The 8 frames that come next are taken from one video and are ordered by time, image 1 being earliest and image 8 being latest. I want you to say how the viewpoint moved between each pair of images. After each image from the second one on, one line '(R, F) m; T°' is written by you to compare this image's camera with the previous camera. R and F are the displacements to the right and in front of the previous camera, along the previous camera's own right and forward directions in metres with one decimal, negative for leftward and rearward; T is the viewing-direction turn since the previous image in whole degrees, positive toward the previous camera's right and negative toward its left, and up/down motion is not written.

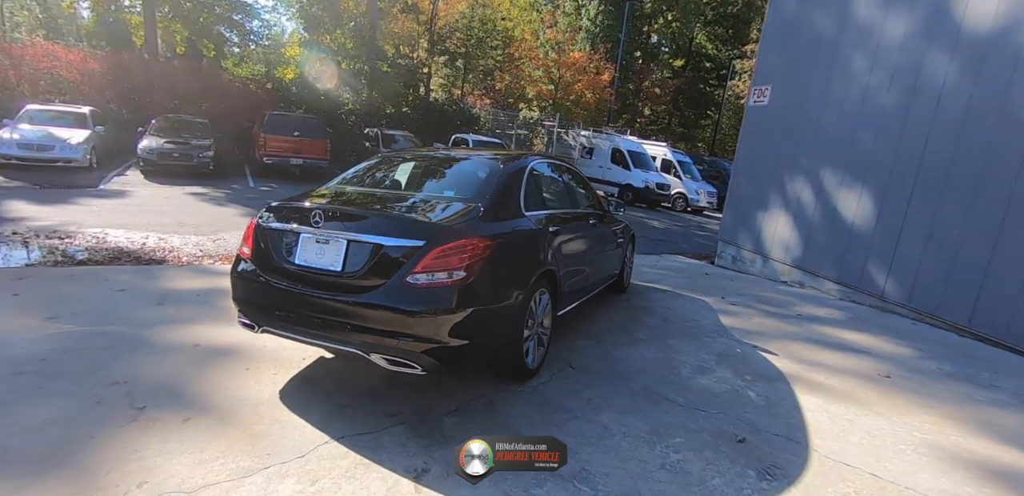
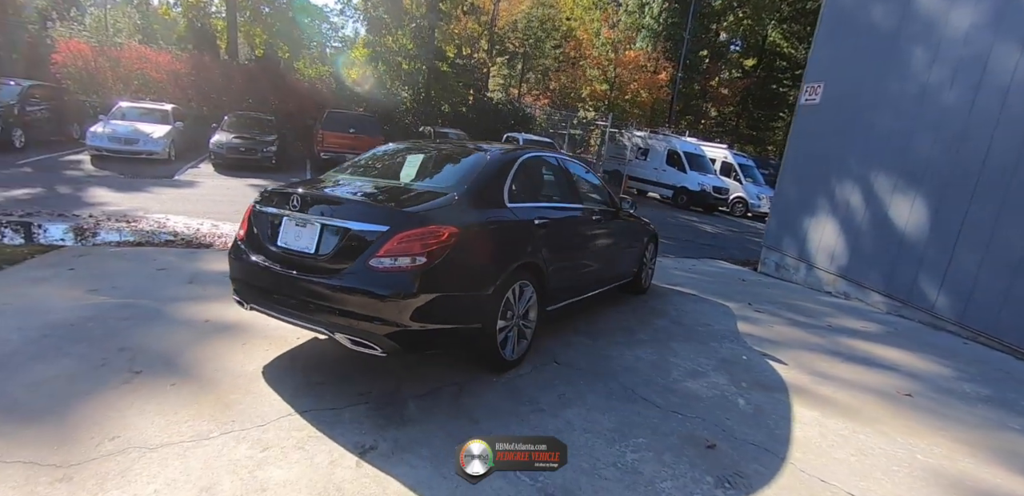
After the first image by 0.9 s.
(+0.6, 0.0) m; -7°
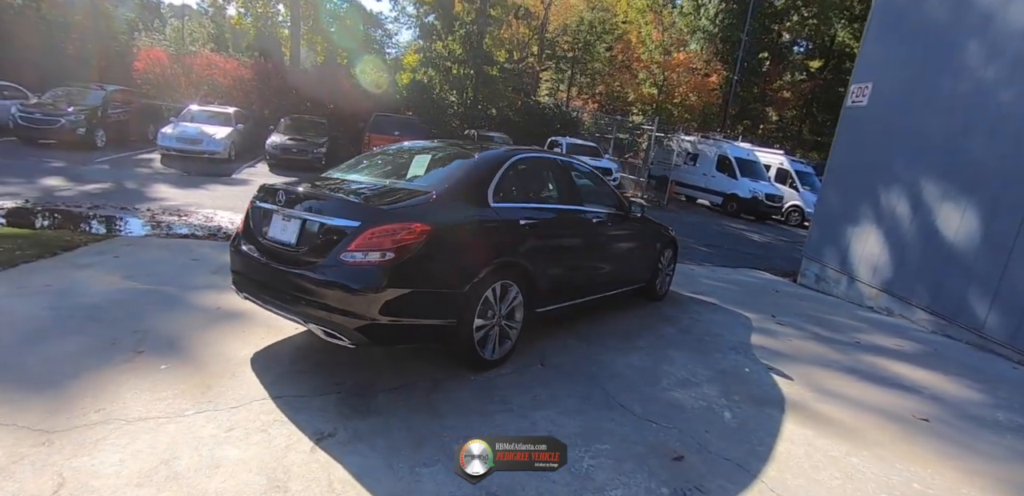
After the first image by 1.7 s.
(+0.5, 0.0) m; -6°
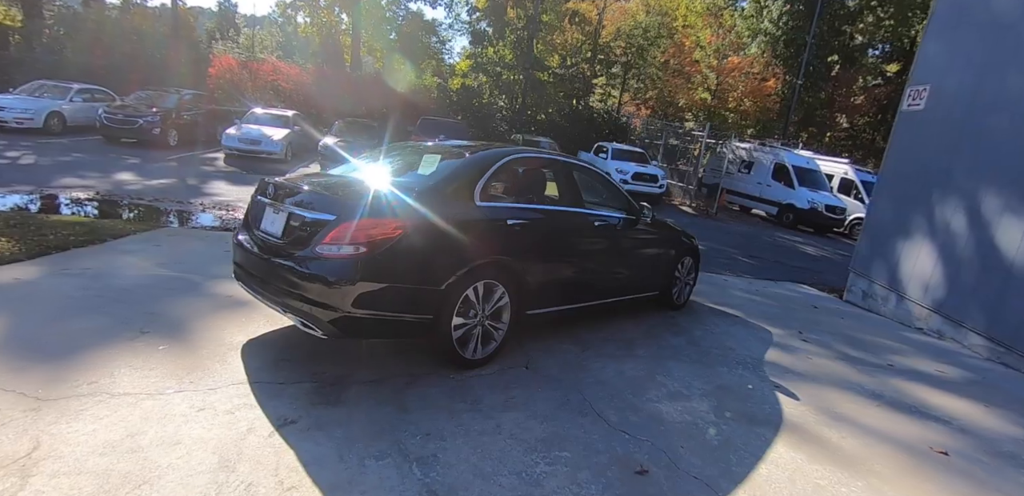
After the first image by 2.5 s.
(+0.5, +0.1) m; -7°
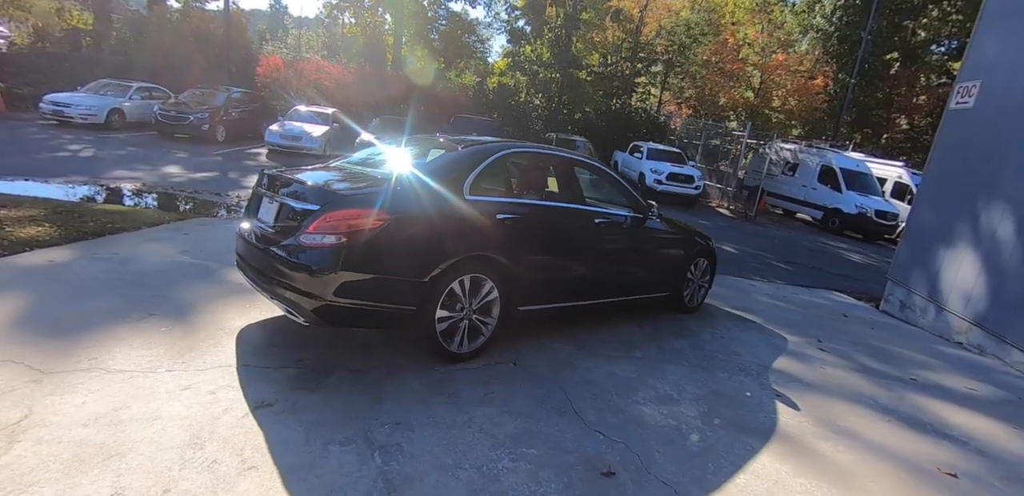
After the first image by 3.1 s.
(+0.4, 0.0) m; -5°
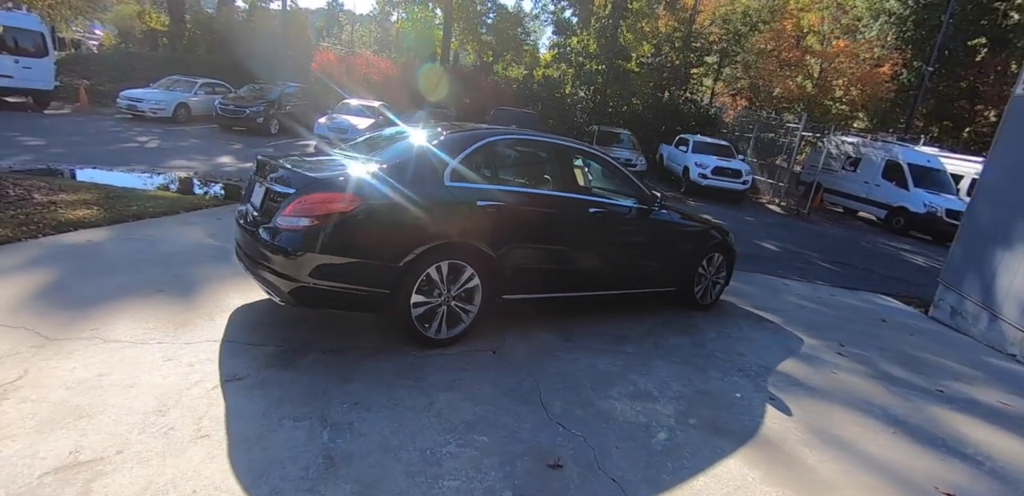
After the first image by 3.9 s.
(+0.5, +0.1) m; -6°
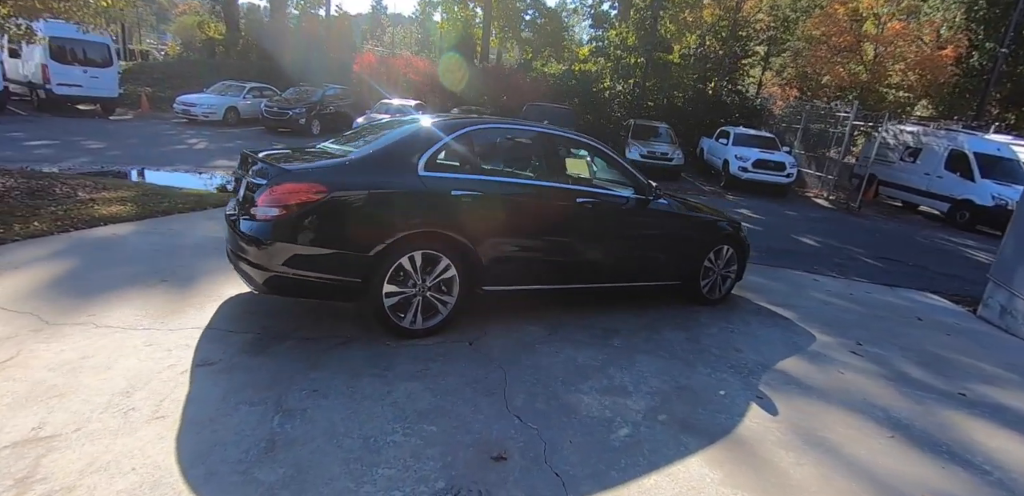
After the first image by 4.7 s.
(+0.5, +0.1) m; -6°
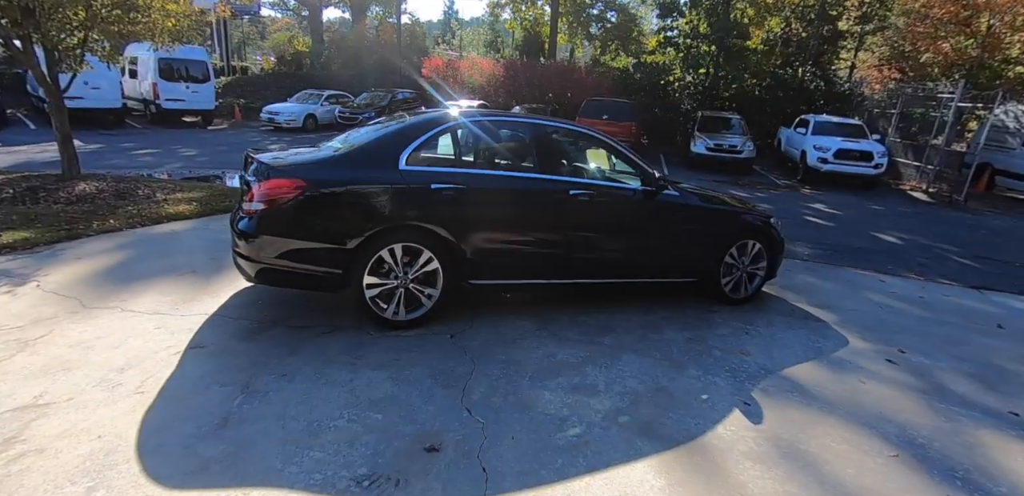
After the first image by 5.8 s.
(+0.7, +0.1) m; -10°
